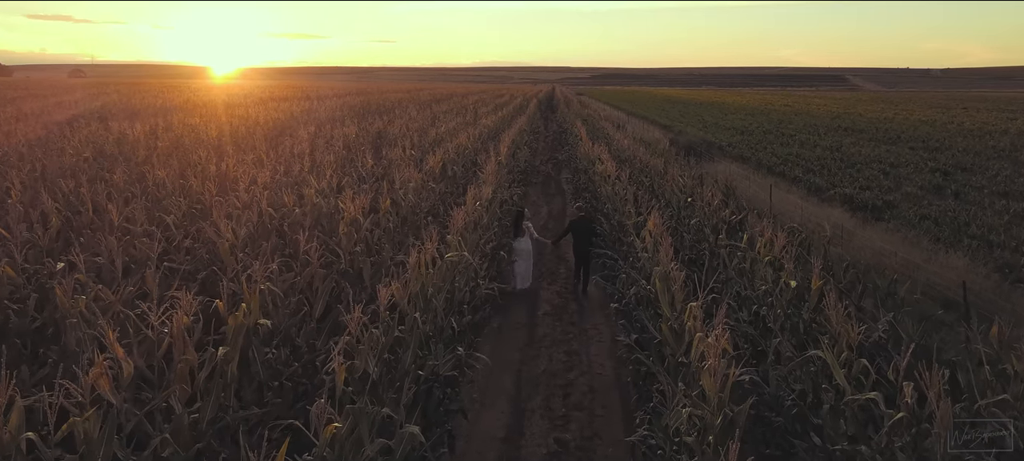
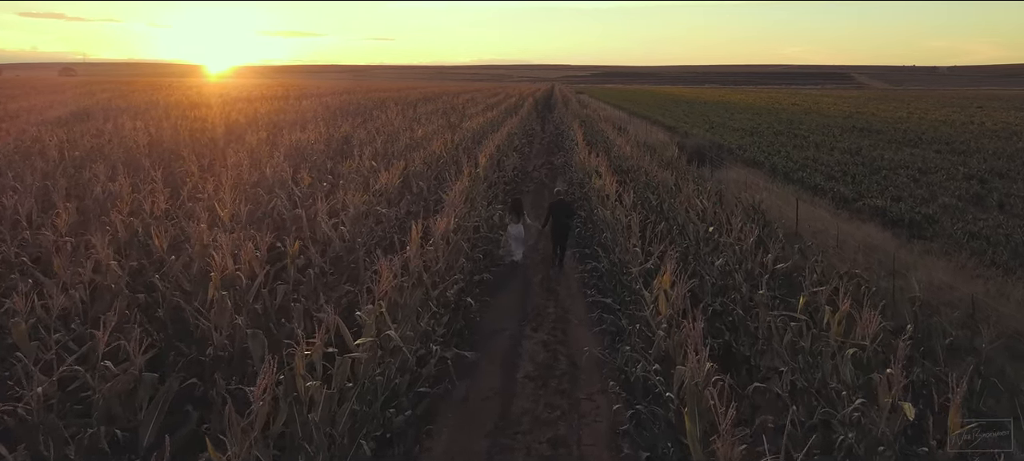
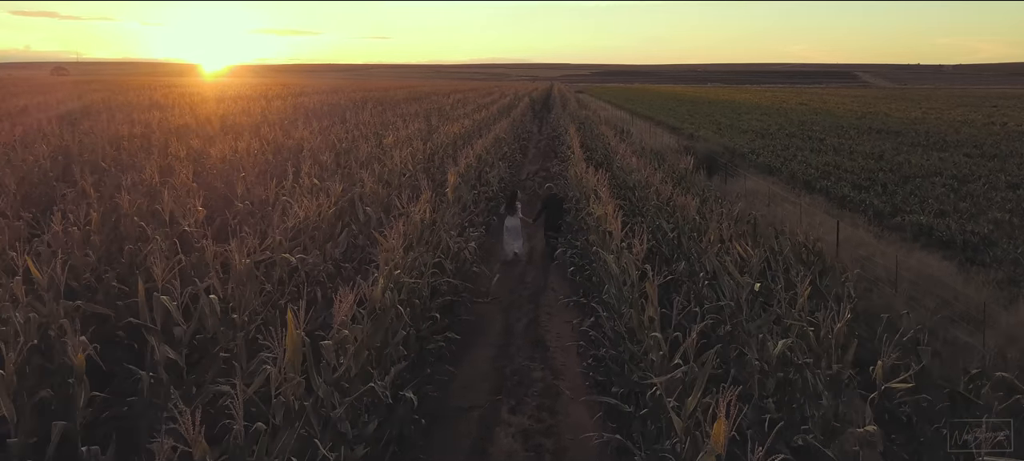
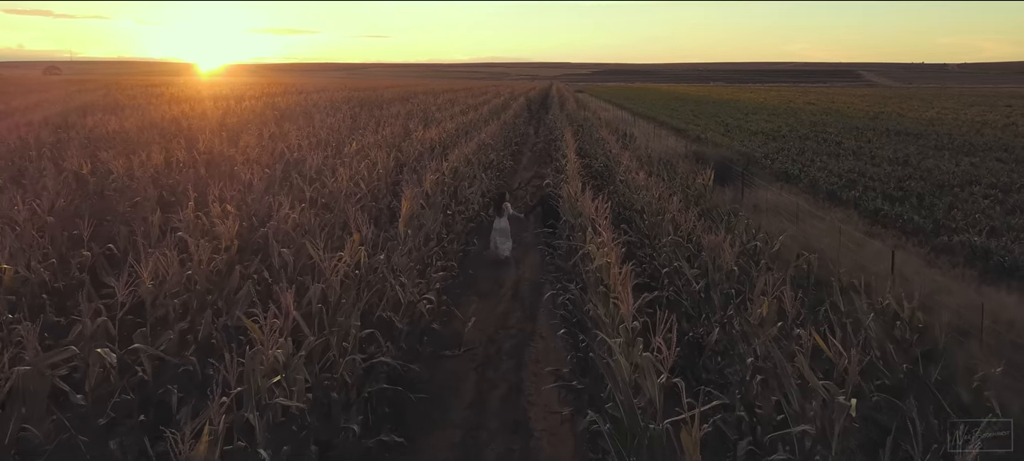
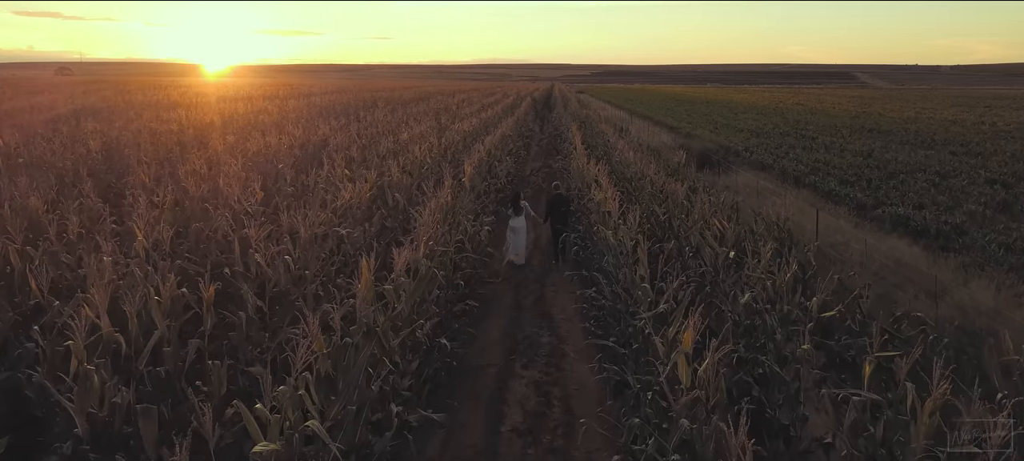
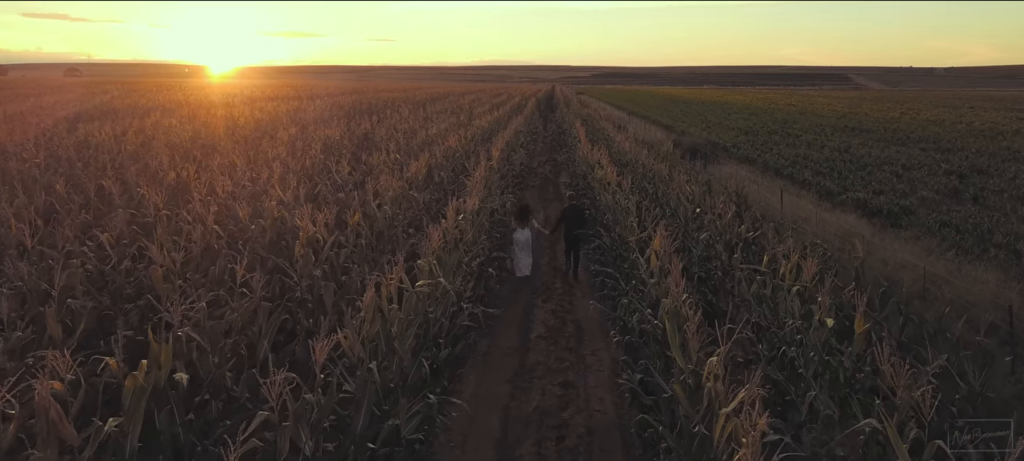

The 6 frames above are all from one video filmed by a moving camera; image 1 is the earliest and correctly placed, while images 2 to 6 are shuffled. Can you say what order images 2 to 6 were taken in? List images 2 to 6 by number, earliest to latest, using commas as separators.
6, 2, 5, 3, 4
